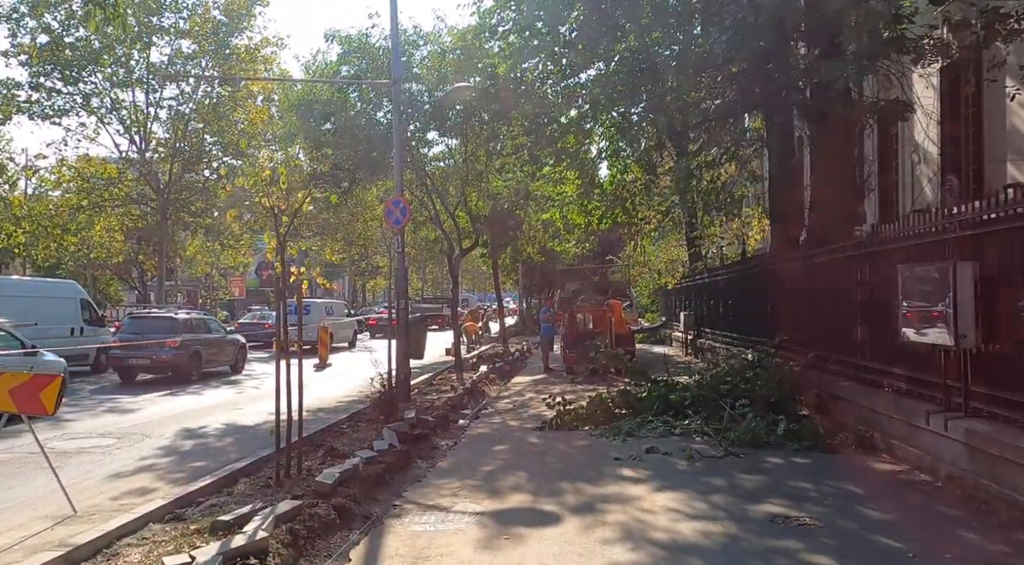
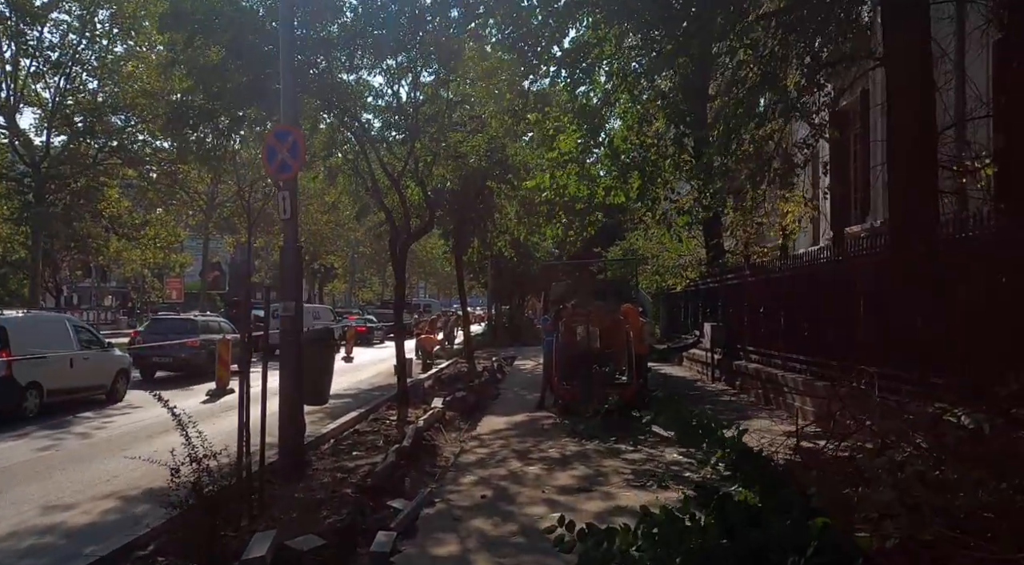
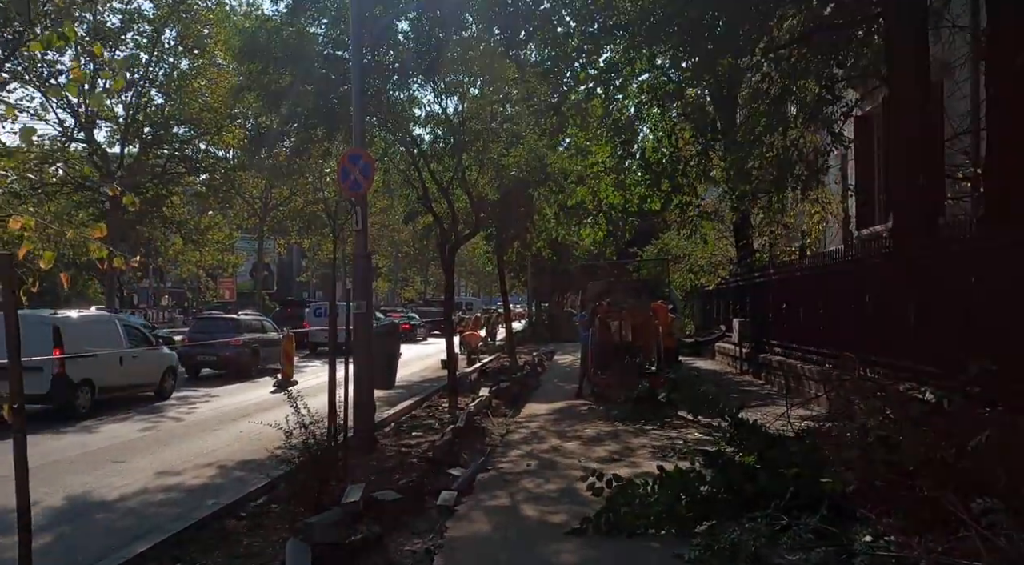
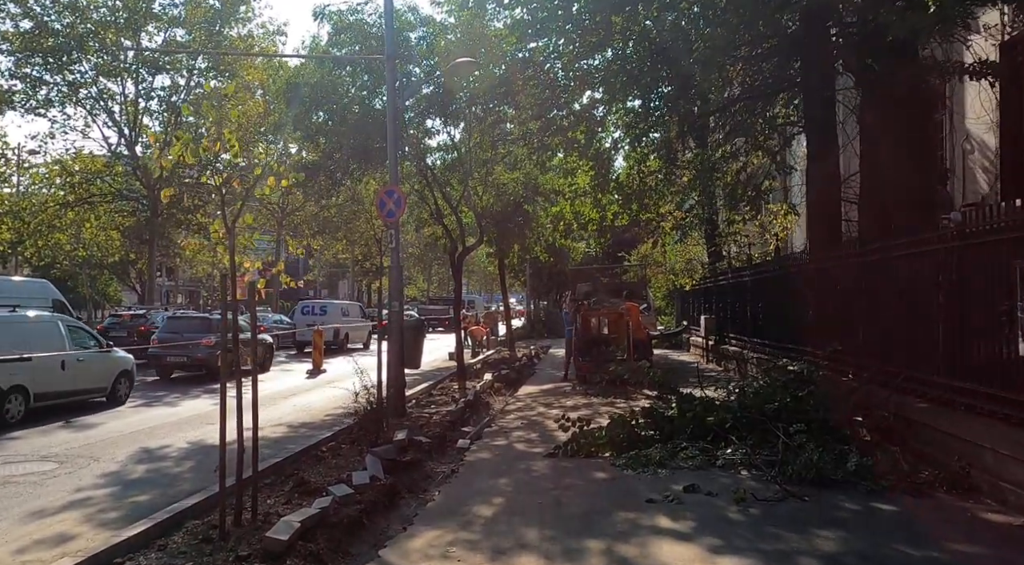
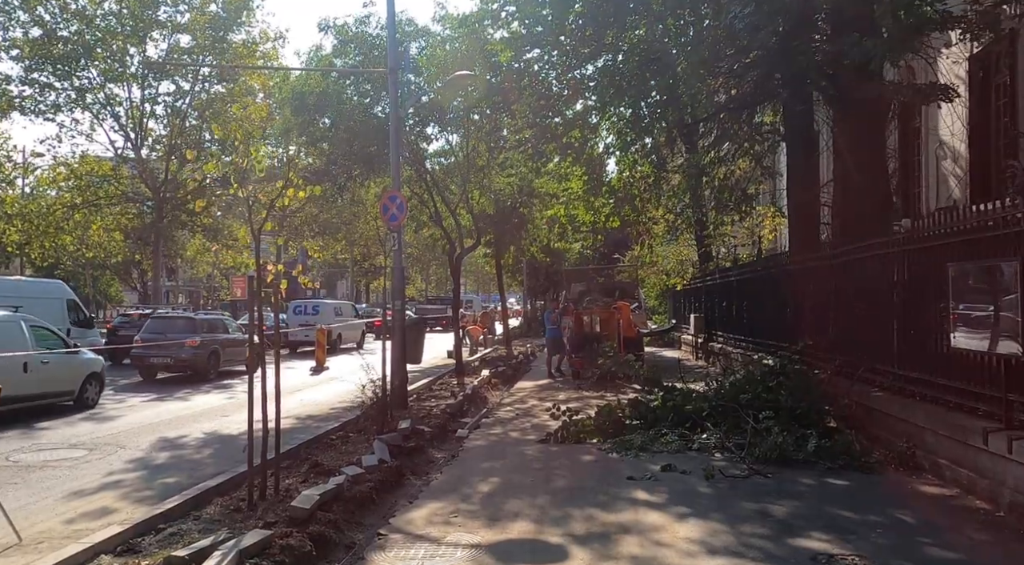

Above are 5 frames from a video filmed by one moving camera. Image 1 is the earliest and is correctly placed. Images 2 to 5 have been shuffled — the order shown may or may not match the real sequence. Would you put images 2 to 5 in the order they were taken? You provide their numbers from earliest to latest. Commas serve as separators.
5, 4, 3, 2
